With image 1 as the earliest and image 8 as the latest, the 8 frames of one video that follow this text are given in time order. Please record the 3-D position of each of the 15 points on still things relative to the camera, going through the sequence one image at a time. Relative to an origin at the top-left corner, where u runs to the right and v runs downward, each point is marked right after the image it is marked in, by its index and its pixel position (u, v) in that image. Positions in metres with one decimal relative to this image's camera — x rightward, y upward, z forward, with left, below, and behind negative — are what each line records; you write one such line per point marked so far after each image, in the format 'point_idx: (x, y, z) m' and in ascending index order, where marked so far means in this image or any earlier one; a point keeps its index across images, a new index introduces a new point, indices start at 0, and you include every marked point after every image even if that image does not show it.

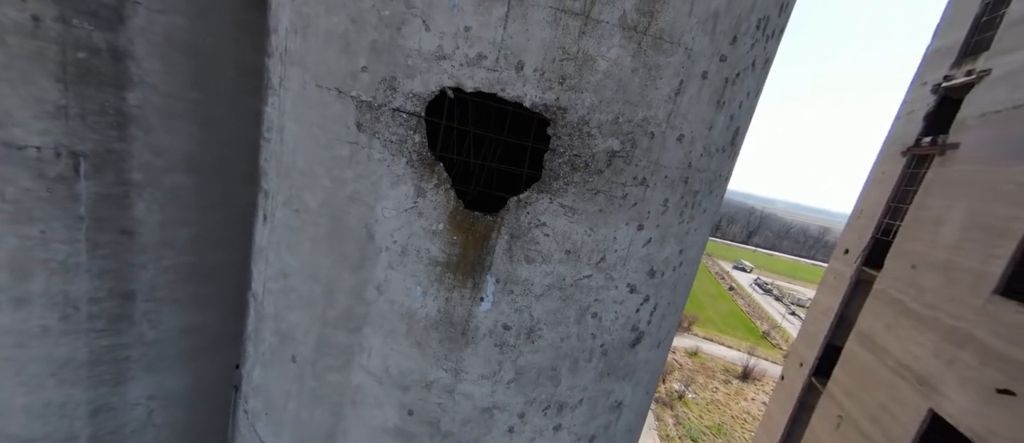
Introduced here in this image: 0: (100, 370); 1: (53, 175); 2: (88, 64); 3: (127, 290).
0: (-2.0, -0.7, +1.9) m
1: (-1.9, +0.2, +1.6) m
2: (-1.7, +0.6, +1.5) m
3: (-1.9, -0.3, +1.9) m
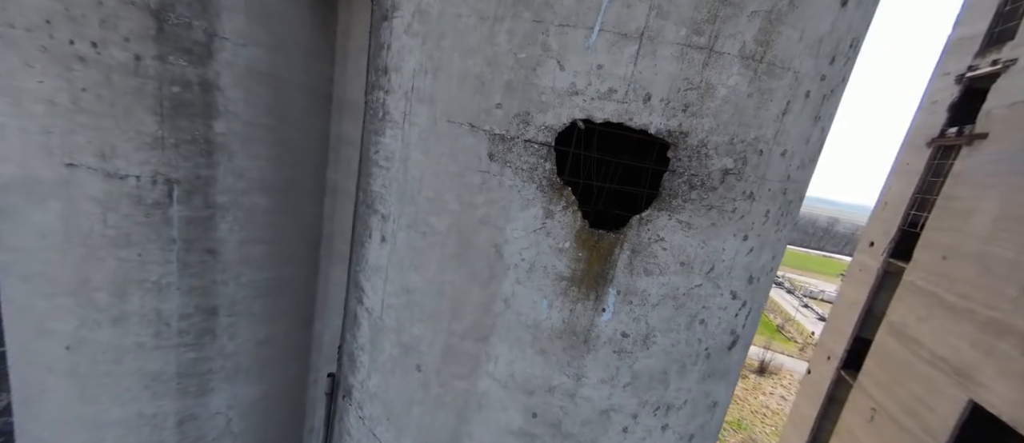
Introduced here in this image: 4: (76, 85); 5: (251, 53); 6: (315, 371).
0: (-1.7, -0.8, +2.0) m
1: (-1.6, +0.1, +1.7) m
2: (-1.4, +0.5, +1.7) m
3: (-1.5, -0.4, +2.0) m
4: (-1.7, +0.5, +1.5) m
5: (-1.2, +0.8, +1.8) m
6: (-1.3, -1.0, +2.6) m
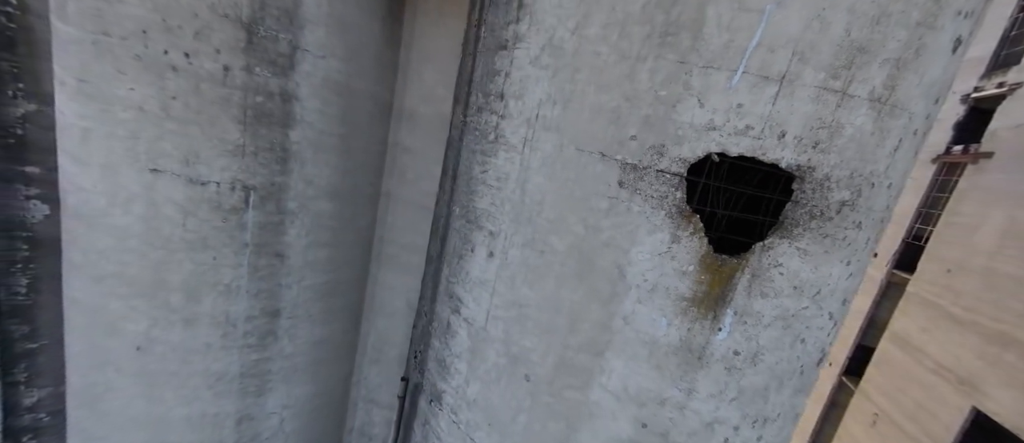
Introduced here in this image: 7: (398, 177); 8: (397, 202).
0: (-1.4, -0.8, +2.1) m
1: (-1.3, +0.1, +1.8) m
2: (-1.1, +0.5, +1.7) m
3: (-1.2, -0.5, +2.0) m
4: (-1.4, +0.5, +1.6) m
5: (-0.9, +0.7, +1.8) m
6: (-1.1, -1.0, +2.7) m
7: (-0.7, +0.3, +2.3) m
8: (-0.7, +0.1, +2.4) m
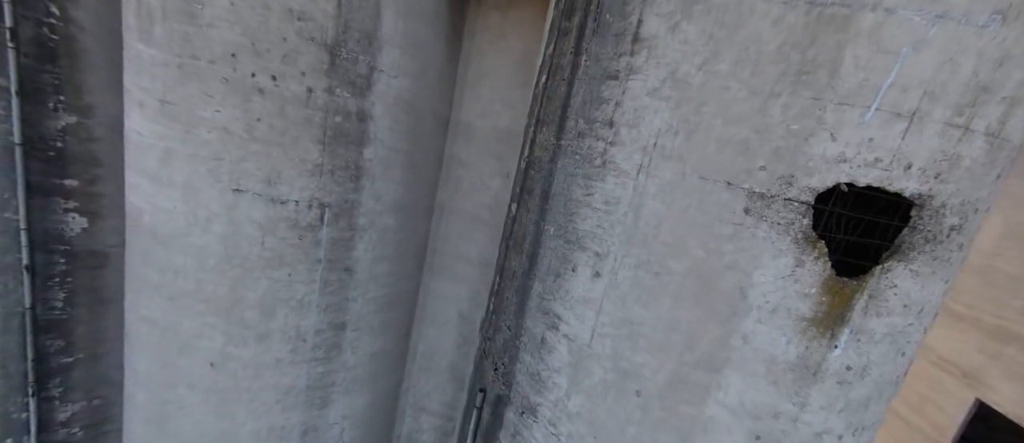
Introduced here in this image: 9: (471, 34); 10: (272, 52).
0: (-1.1, -0.9, +2.1) m
1: (-1.0, 0.0, +1.8) m
2: (-0.8, +0.4, +1.7) m
3: (-0.9, -0.5, +2.1) m
4: (-1.1, +0.4, +1.6) m
5: (-0.5, +0.7, +1.9) m
6: (-0.7, -1.1, +2.7) m
7: (-0.4, +0.2, +2.4) m
8: (-0.4, 0.0, +2.4) m
9: (-0.2, +1.0, +2.2) m
10: (-1.0, +0.7, +1.6) m
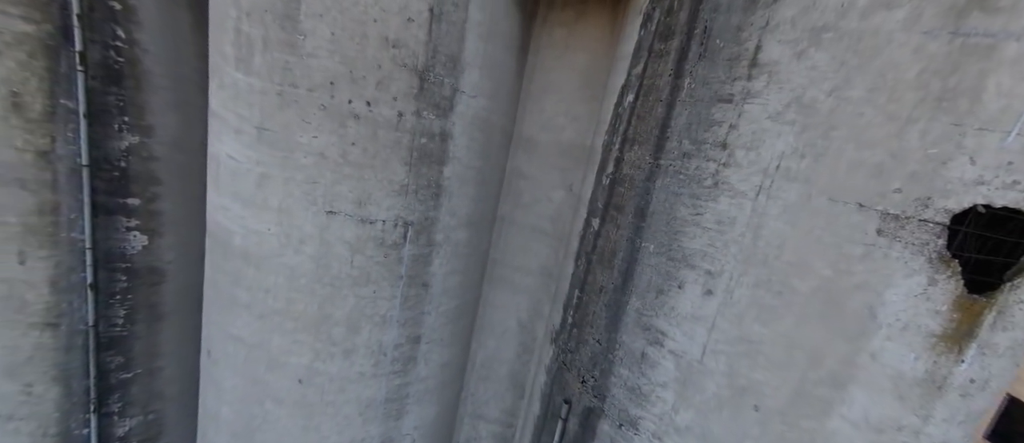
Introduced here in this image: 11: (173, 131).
0: (-0.7, -1.0, +2.1) m
1: (-0.6, -0.1, +1.8) m
2: (-0.4, +0.3, +1.8) m
3: (-0.5, -0.6, +2.1) m
4: (-0.7, +0.3, +1.6) m
5: (-0.2, +0.6, +1.9) m
6: (-0.3, -1.2, +2.7) m
7: (0.0, +0.1, +2.4) m
8: (0.0, 0.0, +2.5) m
9: (+0.1, +1.0, +2.2) m
10: (-0.6, +0.6, +1.6) m
11: (-2.3, +0.6, +2.6) m
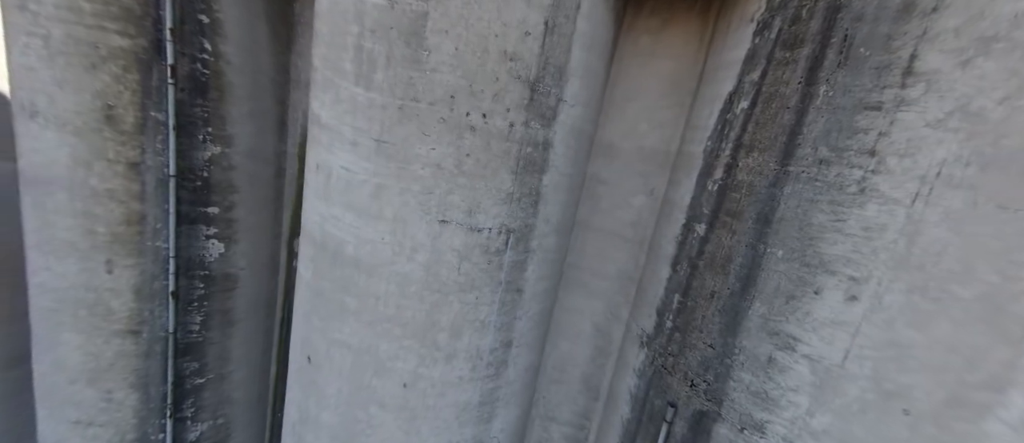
0: (-0.2, -1.1, +2.2) m
1: (-0.1, -0.1, +1.9) m
2: (+0.1, +0.3, +1.8) m
3: (0.0, -0.7, +2.1) m
4: (-0.2, +0.3, +1.7) m
5: (+0.3, +0.6, +1.9) m
6: (+0.2, -1.2, +2.8) m
7: (+0.5, +0.1, +2.4) m
8: (+0.5, -0.1, +2.5) m
9: (+0.6, +0.9, +2.2) m
10: (-0.1, +0.6, +1.6) m
11: (-1.8, +0.5, +2.7) m
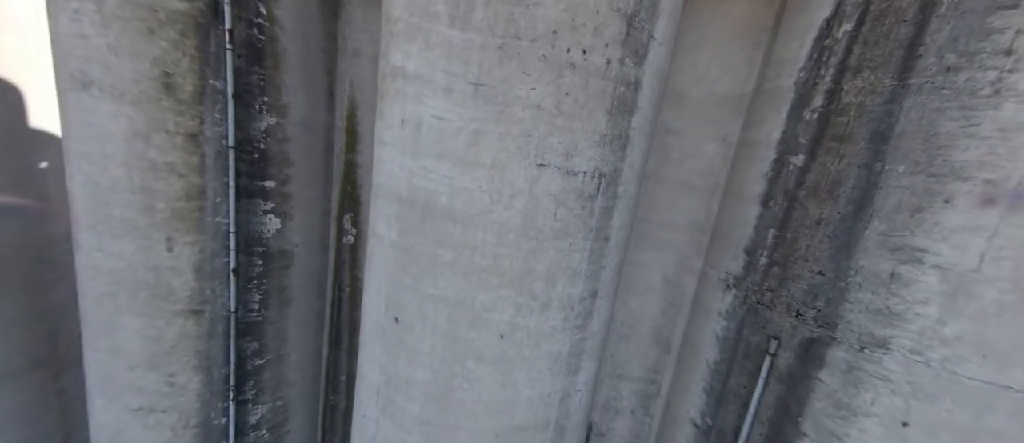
0: (+0.3, -0.8, +2.2) m
1: (+0.4, +0.1, +1.8) m
2: (+0.5, +0.6, +1.8) m
3: (+0.5, -0.4, +2.1) m
4: (+0.2, +0.6, +1.6) m
5: (+0.7, +0.8, +1.9) m
6: (+0.7, -0.9, +2.8) m
7: (+0.9, +0.4, +2.4) m
8: (+0.9, +0.2, +2.5) m
9: (+1.0, +1.2, +2.2) m
10: (+0.3, +0.8, +1.6) m
11: (-1.4, +0.7, +2.6) m
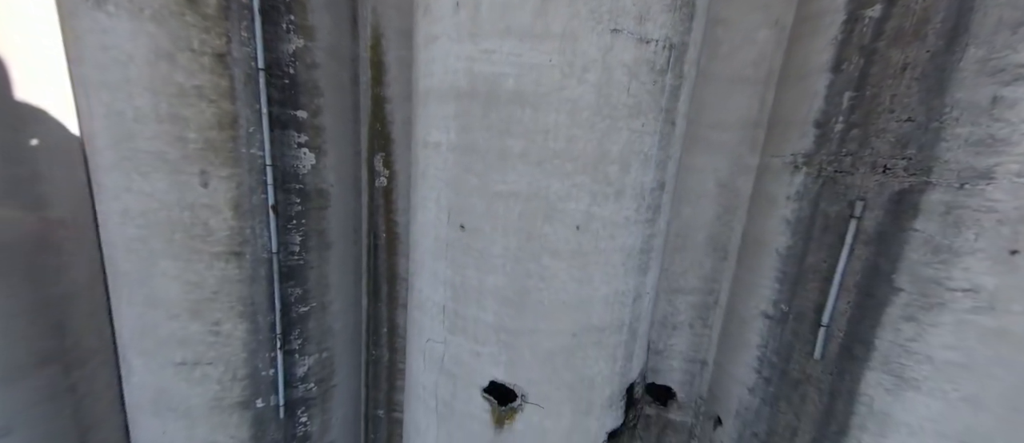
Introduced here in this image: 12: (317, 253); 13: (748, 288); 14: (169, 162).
0: (+0.7, -0.2, +2.1) m
1: (+0.7, +0.7, +1.8) m
2: (+0.8, +1.2, +1.7) m
3: (+0.8, +0.2, +2.1) m
4: (+0.5, +1.1, +1.5) m
5: (+1.0, +1.5, +1.8) m
6: (+1.0, -0.3, +2.7) m
7: (+1.2, +1.0, +2.4) m
8: (+1.2, +0.9, +2.4) m
9: (+1.2, +1.9, +2.1) m
10: (+0.6, +1.4, +1.5) m
11: (-1.2, +1.2, +2.4) m
12: (-1.4, -0.2, +2.7) m
13: (+1.5, -0.4, +2.4) m
14: (-1.9, +0.3, +2.2) m
